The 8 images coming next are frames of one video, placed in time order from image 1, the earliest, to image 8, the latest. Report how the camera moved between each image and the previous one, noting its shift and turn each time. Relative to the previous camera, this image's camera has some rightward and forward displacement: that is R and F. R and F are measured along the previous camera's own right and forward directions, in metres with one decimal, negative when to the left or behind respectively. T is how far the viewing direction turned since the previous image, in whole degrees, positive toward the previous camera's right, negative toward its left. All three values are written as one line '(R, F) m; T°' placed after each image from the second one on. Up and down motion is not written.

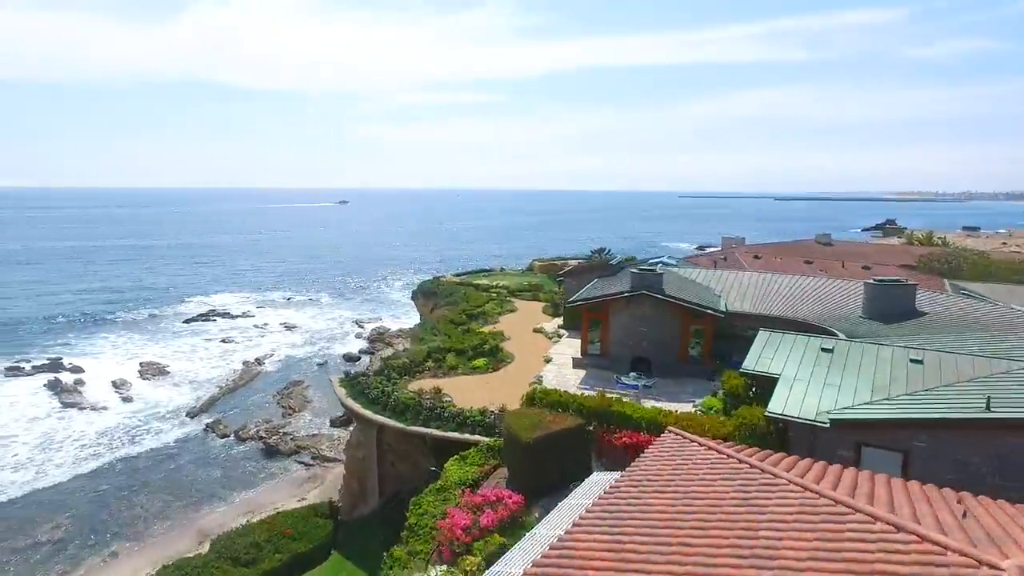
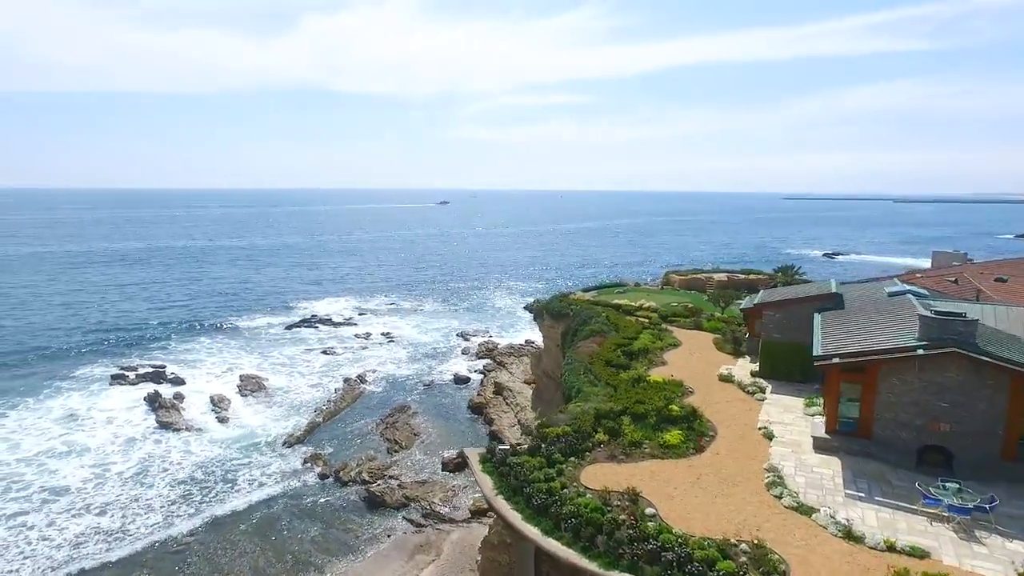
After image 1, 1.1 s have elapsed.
(-3.0, +6.3) m; -8°
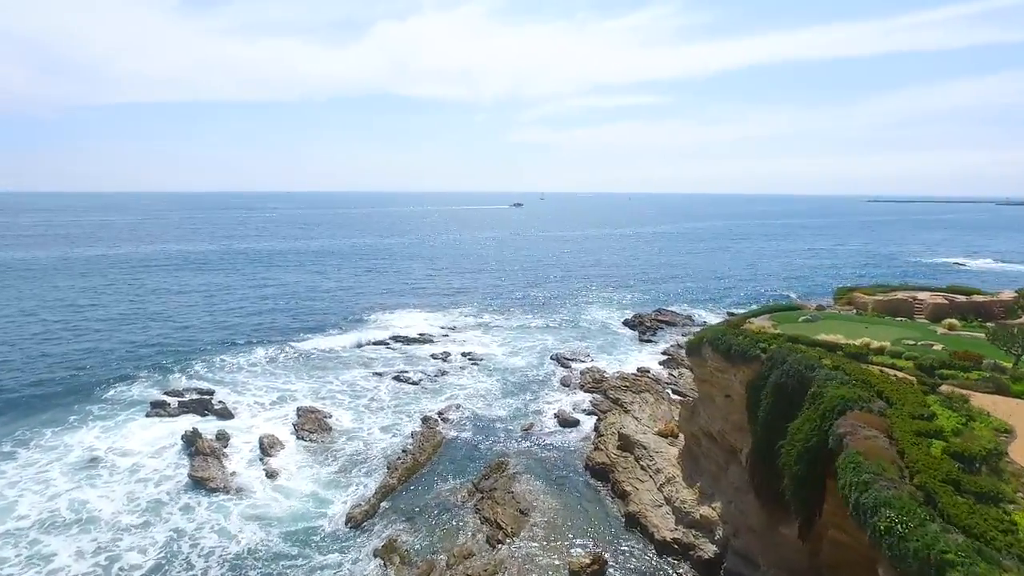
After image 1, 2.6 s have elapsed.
(-3.4, +9.6) m; -6°
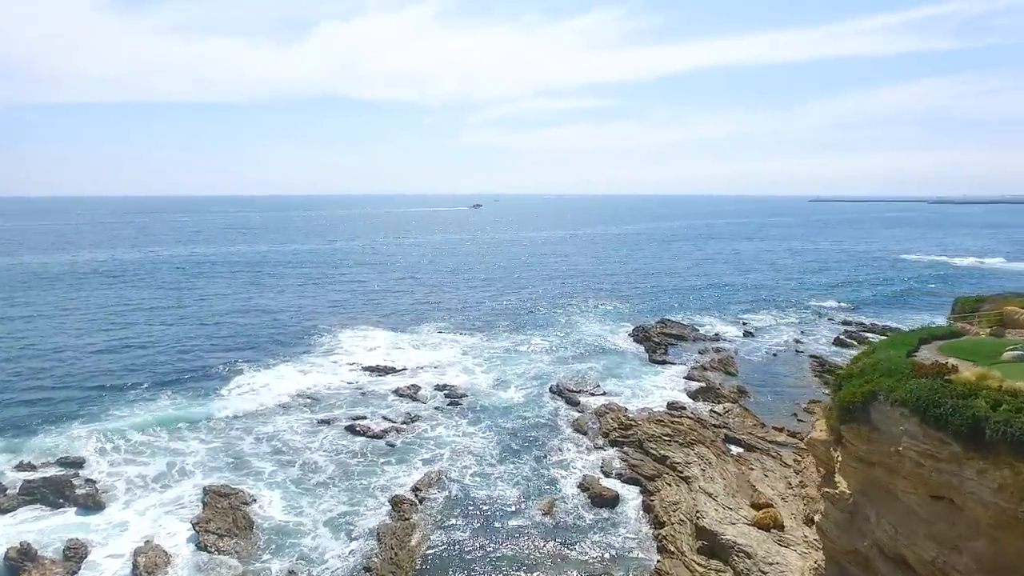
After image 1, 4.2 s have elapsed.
(-2.1, +11.1) m; +4°
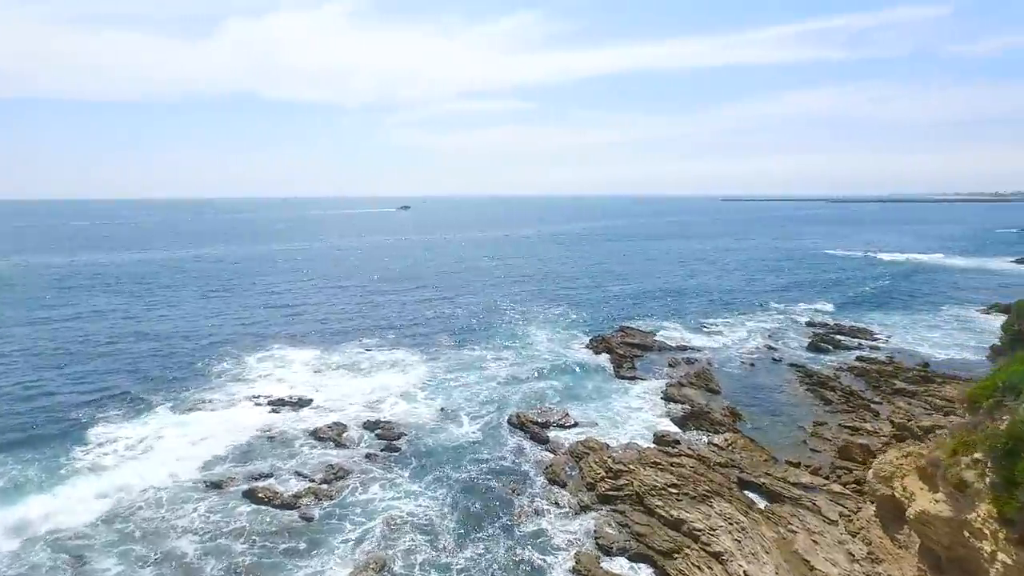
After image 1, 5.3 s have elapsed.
(-1.0, +7.3) m; +7°
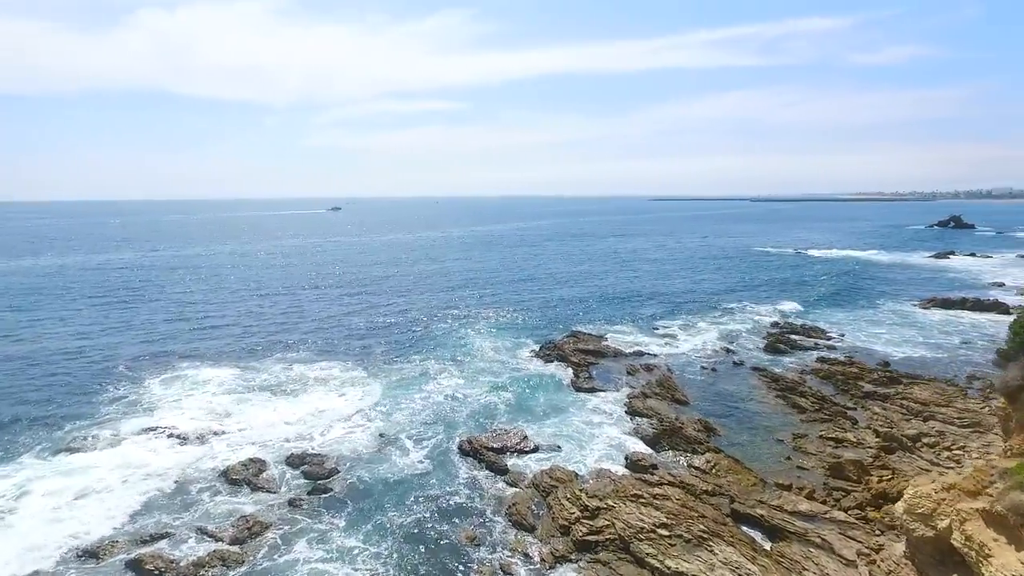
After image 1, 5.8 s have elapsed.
(-0.7, +4.1) m; +6°
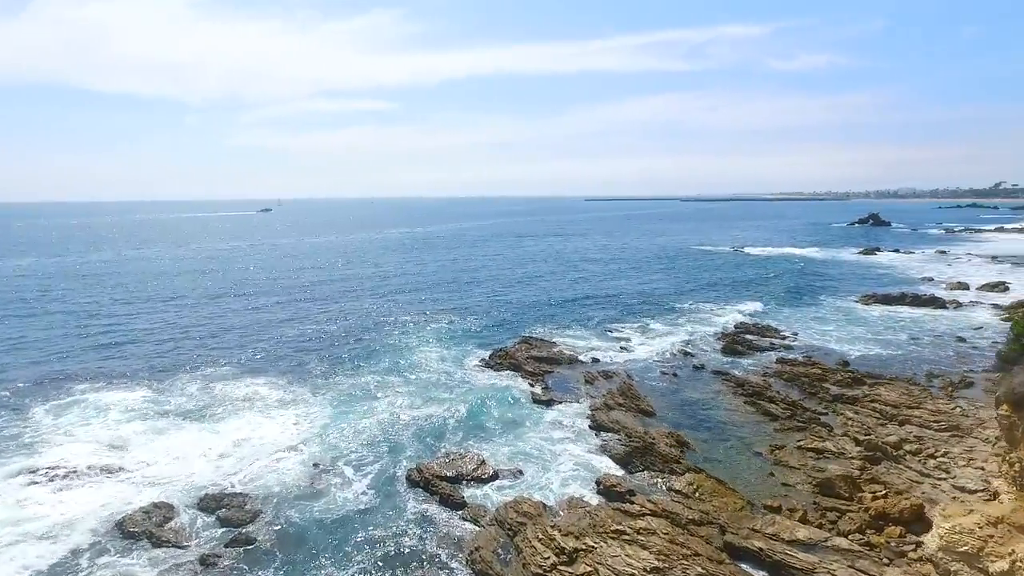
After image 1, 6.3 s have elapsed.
(-0.6, +3.2) m; +6°
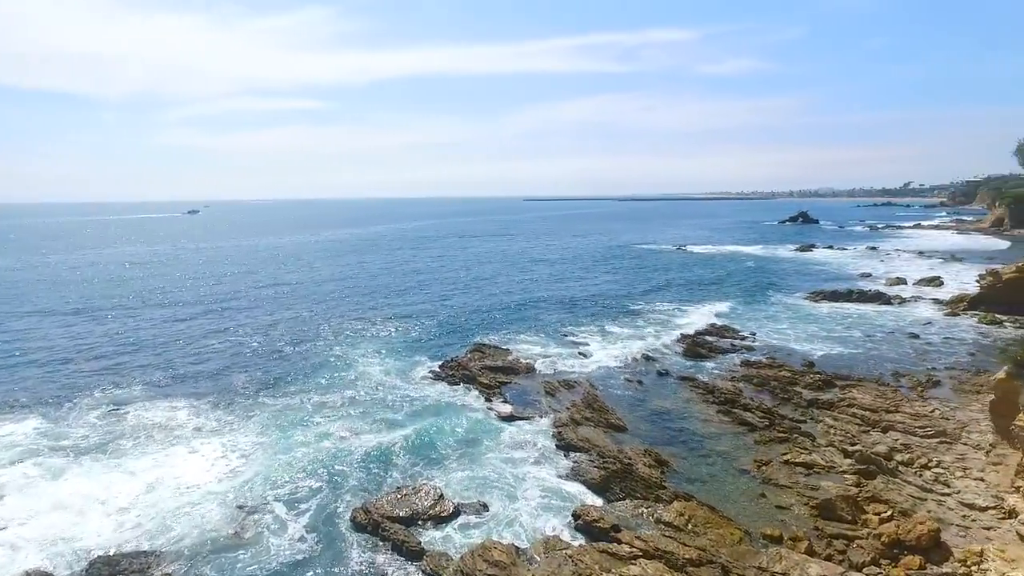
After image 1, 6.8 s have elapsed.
(-0.7, +3.2) m; +5°
